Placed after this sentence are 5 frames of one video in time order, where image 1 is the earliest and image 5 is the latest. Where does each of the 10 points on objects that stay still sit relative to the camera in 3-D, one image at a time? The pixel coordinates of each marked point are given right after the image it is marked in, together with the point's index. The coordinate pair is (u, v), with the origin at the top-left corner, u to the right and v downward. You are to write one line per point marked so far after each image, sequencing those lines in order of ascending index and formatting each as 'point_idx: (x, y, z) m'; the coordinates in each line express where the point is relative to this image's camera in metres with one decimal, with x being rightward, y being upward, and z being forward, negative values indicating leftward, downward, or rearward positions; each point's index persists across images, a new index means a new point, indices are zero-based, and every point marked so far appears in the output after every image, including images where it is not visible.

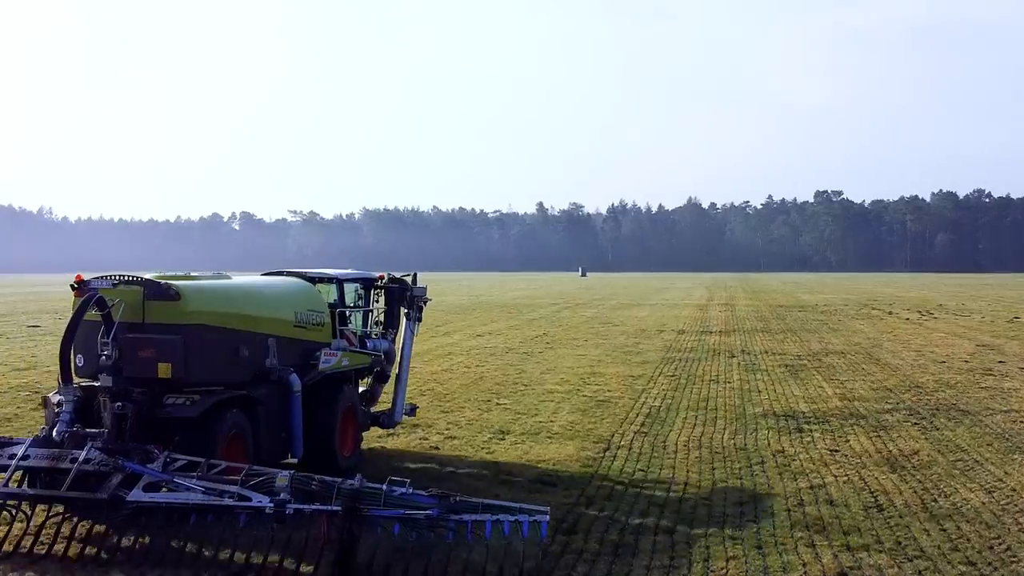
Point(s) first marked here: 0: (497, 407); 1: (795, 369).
0: (-0.2, -2.1, +15.8) m
1: (+5.8, -1.7, +18.3) m
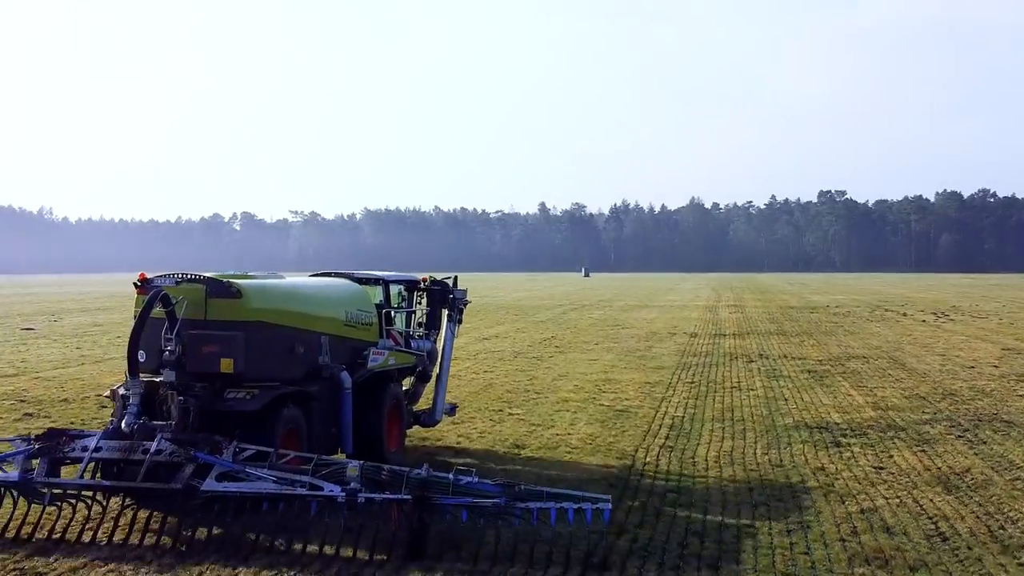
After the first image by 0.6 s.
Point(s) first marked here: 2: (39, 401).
0: (0.0, -2.1, +15.2) m
1: (+5.9, -1.7, +17.6) m
2: (-8.2, -2.0, +15.8) m
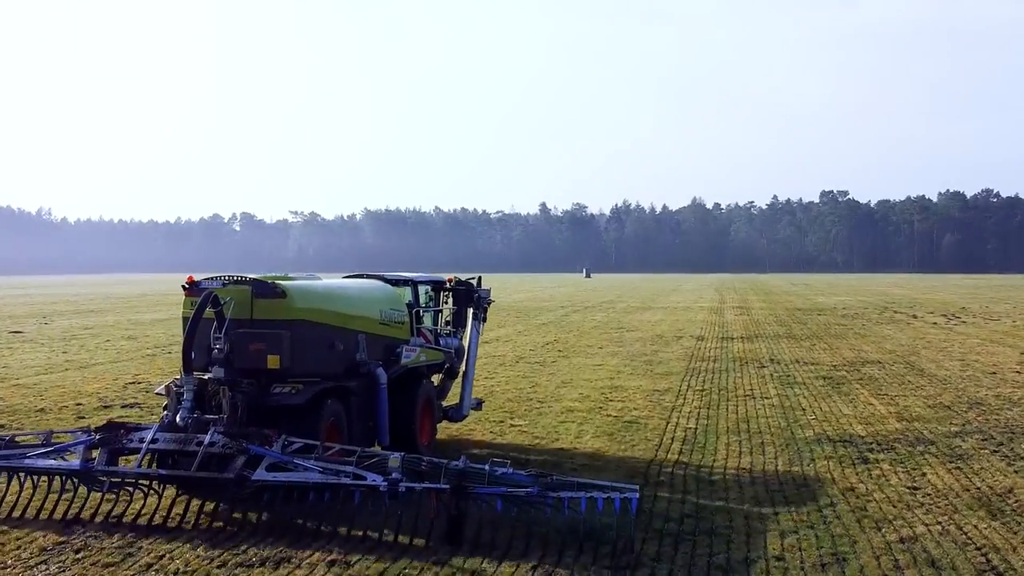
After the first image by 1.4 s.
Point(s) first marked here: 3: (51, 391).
0: (0.0, -2.2, +14.6) m
1: (+5.9, -1.7, +17.1) m
2: (-8.2, -2.0, +15.3) m
3: (-8.5, -1.9, +17.1) m
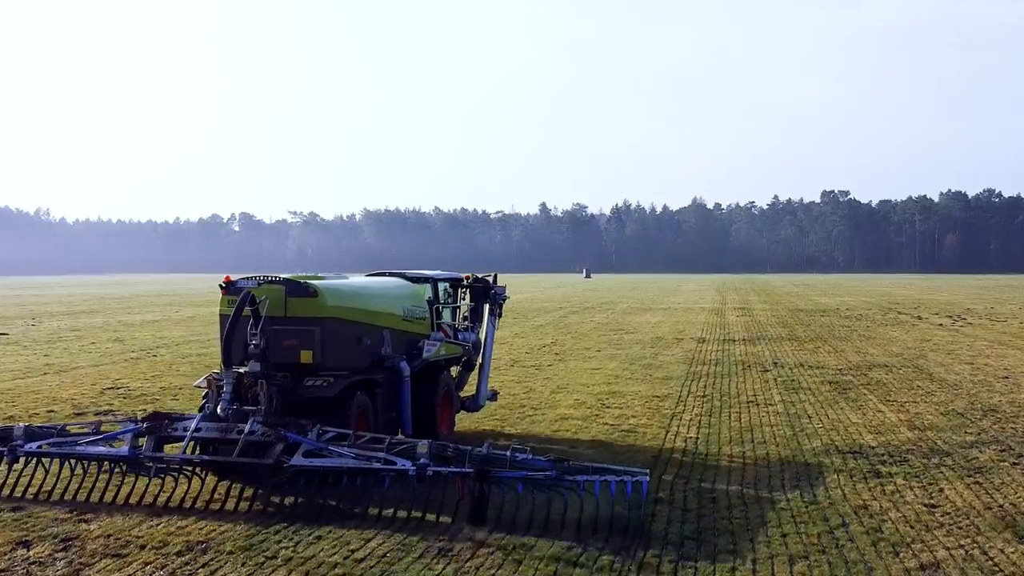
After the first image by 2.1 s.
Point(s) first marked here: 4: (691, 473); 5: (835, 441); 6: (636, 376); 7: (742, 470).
0: (-0.1, -2.2, +14.1) m
1: (+5.9, -1.8, +16.6) m
2: (-8.2, -2.0, +14.8) m
3: (-8.6, -1.9, +16.6) m
4: (+2.0, -2.1, +10.8) m
5: (+4.1, -1.9, +12.1) m
6: (+2.5, -1.8, +19.0) m
7: (+2.6, -2.1, +10.7) m
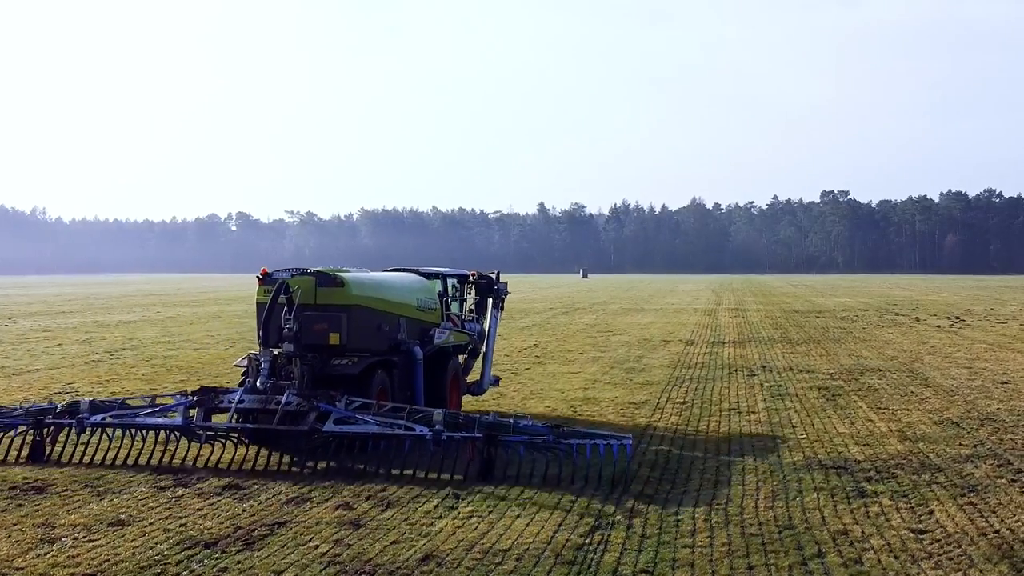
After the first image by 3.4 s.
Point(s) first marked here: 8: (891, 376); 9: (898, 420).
0: (-0.5, -2.2, +13.5) m
1: (+5.5, -1.8, +15.9) m
2: (-8.6, -2.0, +14.1) m
3: (-9.0, -1.9, +15.9) m
4: (+1.6, -2.1, +10.1) m
5: (+3.7, -2.0, +11.4) m
6: (+2.1, -1.8, +18.4) m
7: (+2.2, -2.1, +10.1) m
8: (+7.4, -1.7, +18.1) m
9: (+5.6, -1.8, +13.3) m
